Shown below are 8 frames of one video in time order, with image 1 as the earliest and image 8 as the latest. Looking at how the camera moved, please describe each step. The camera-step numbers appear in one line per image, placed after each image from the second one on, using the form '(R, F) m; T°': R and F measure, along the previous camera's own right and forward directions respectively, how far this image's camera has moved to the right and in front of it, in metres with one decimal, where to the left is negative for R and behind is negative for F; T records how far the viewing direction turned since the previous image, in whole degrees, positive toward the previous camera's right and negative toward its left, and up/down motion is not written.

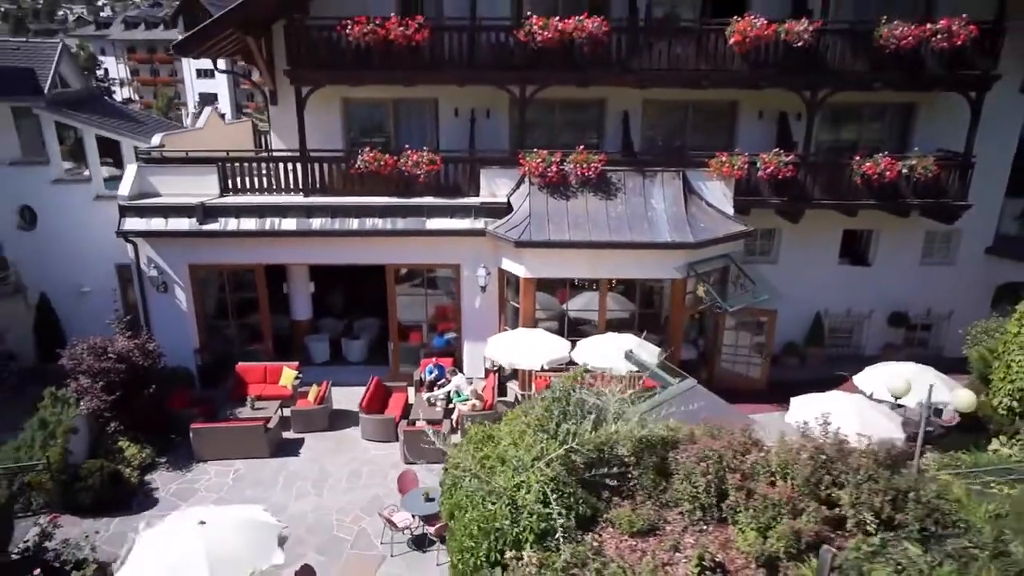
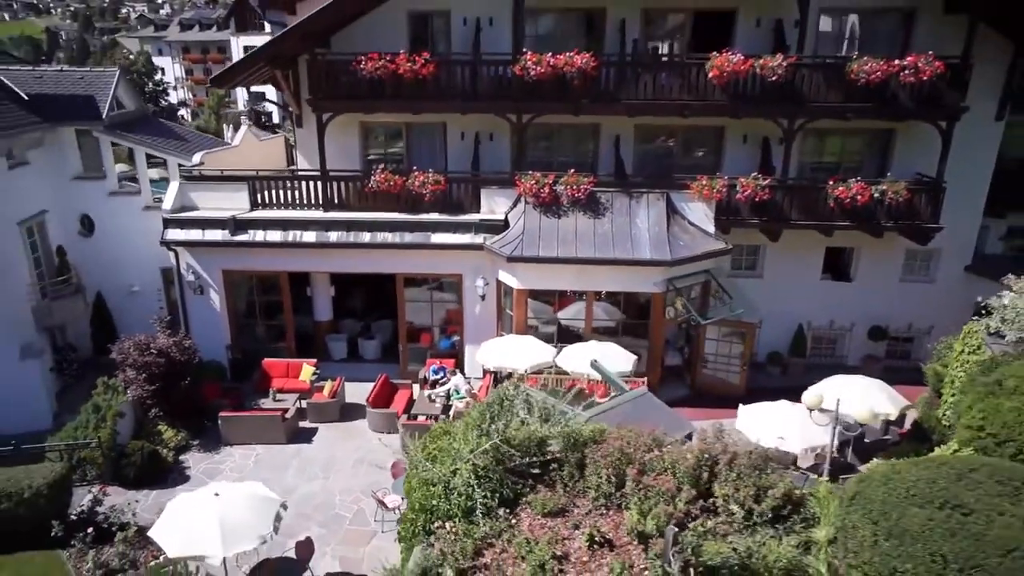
(+1.2, -1.6) m; -4°
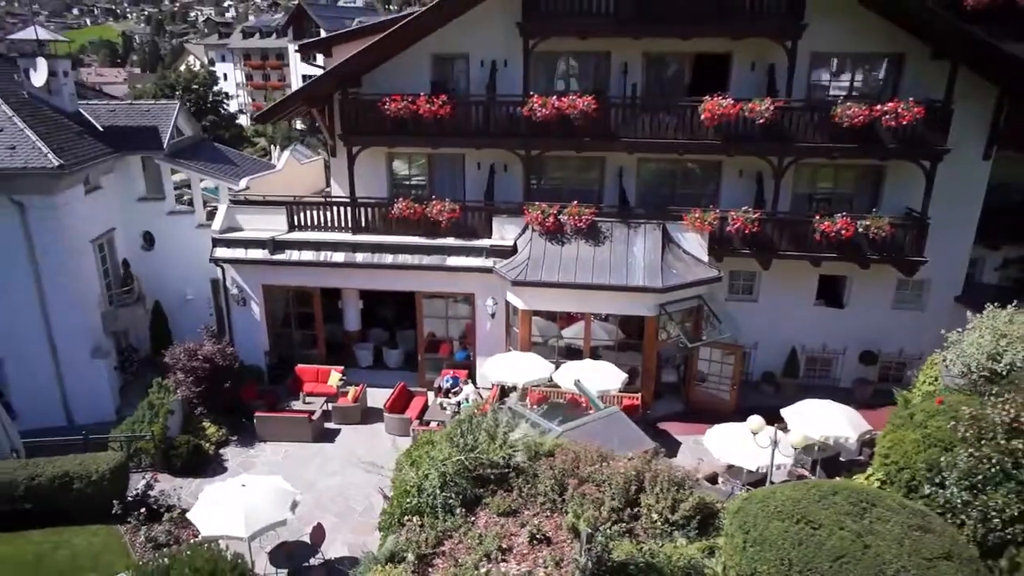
(+1.2, -1.7) m; -4°
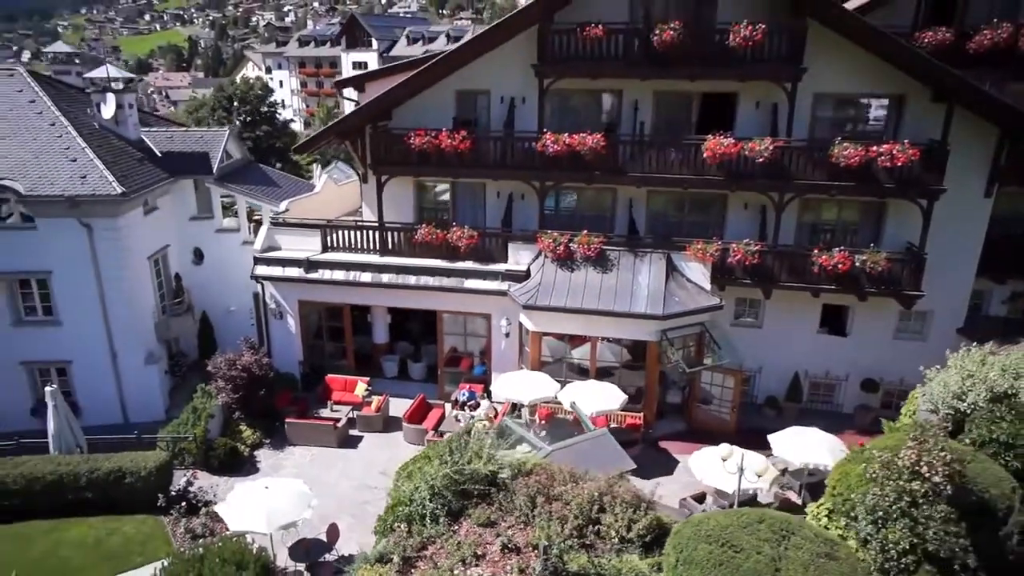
(+1.1, -1.4) m; -4°
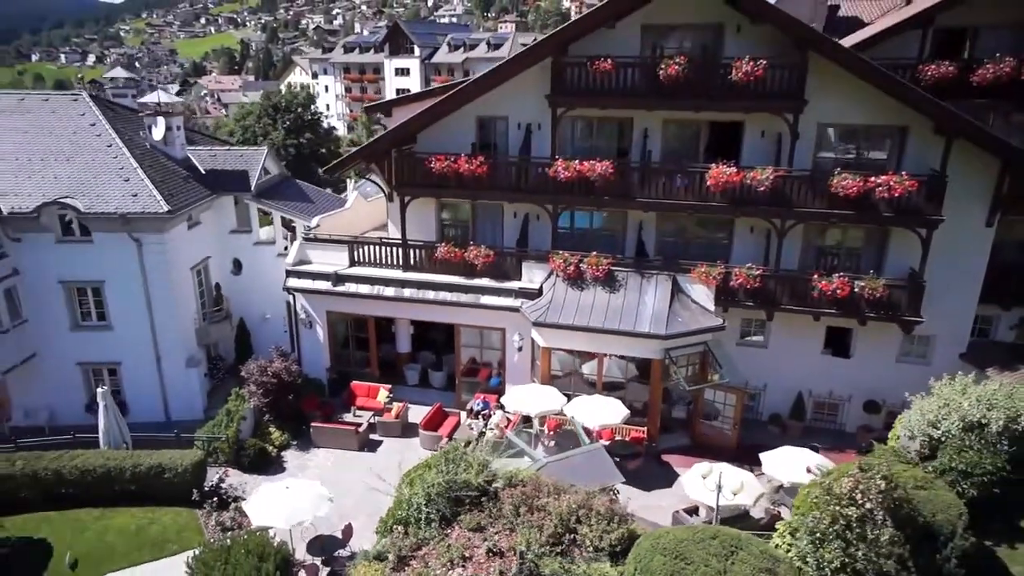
(+0.9, -1.2) m; -3°
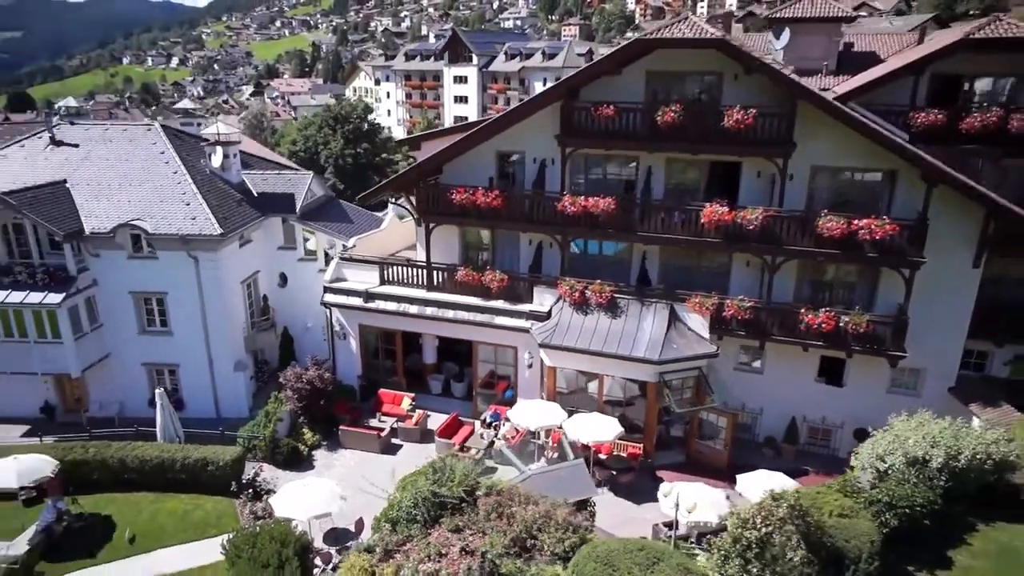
(+1.7, -2.0) m; -5°
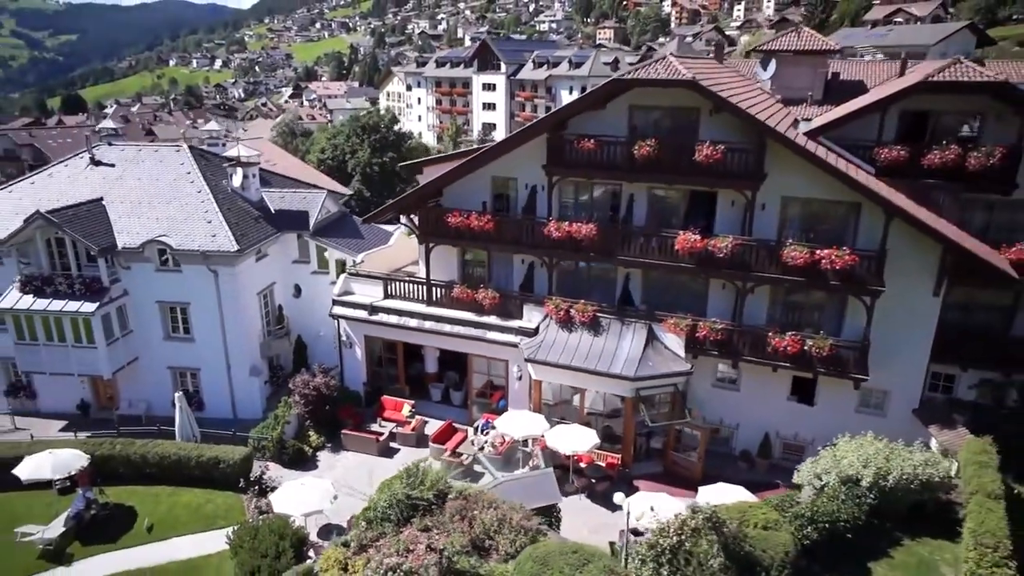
(+1.6, -1.7) m; -3°
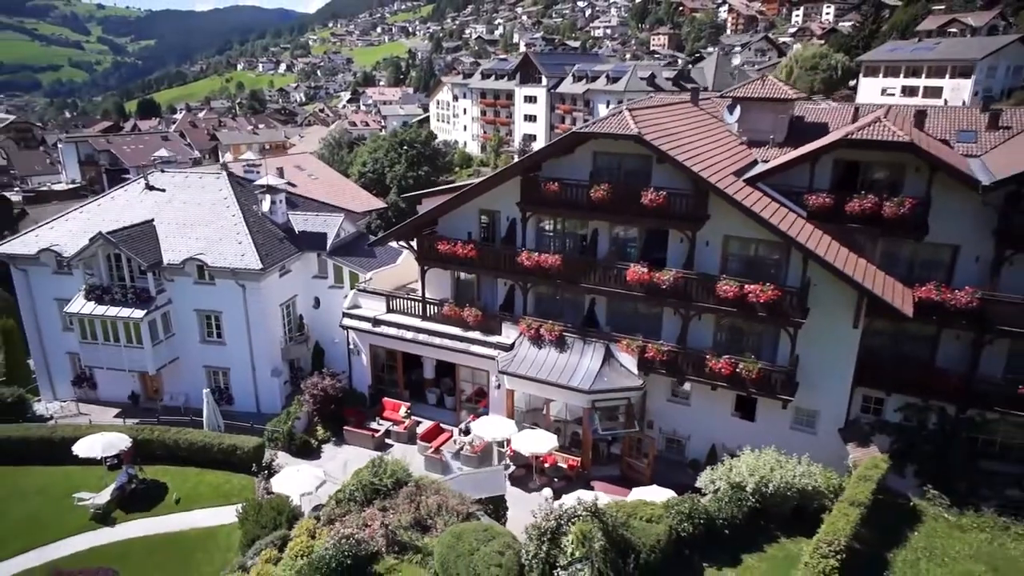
(+3.1, -3.5) m; -4°
